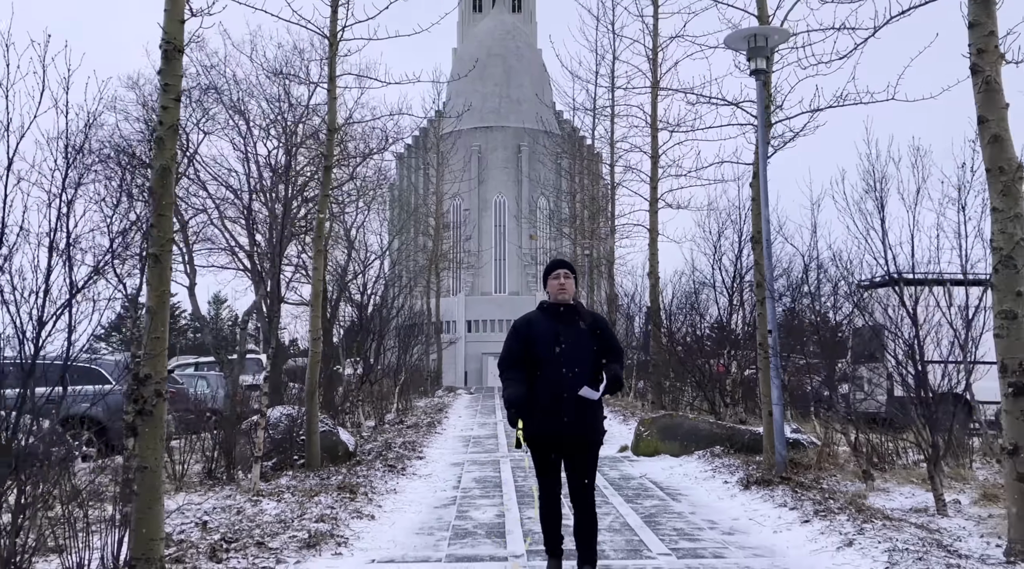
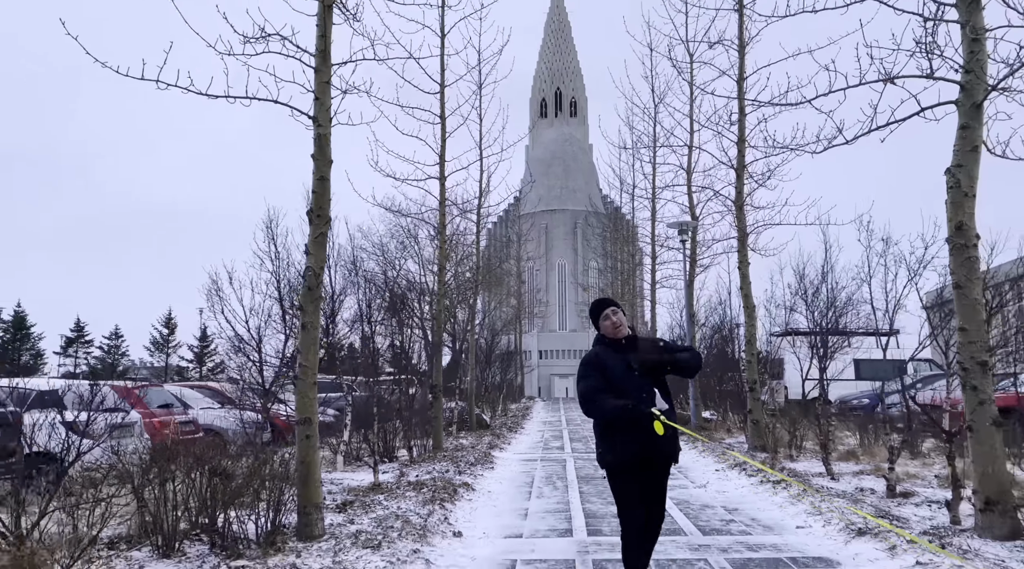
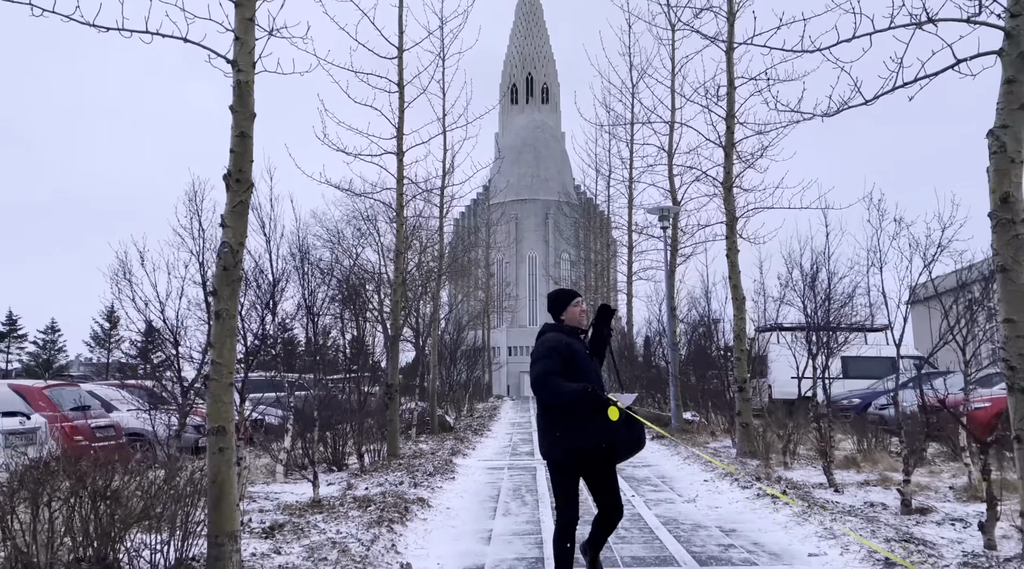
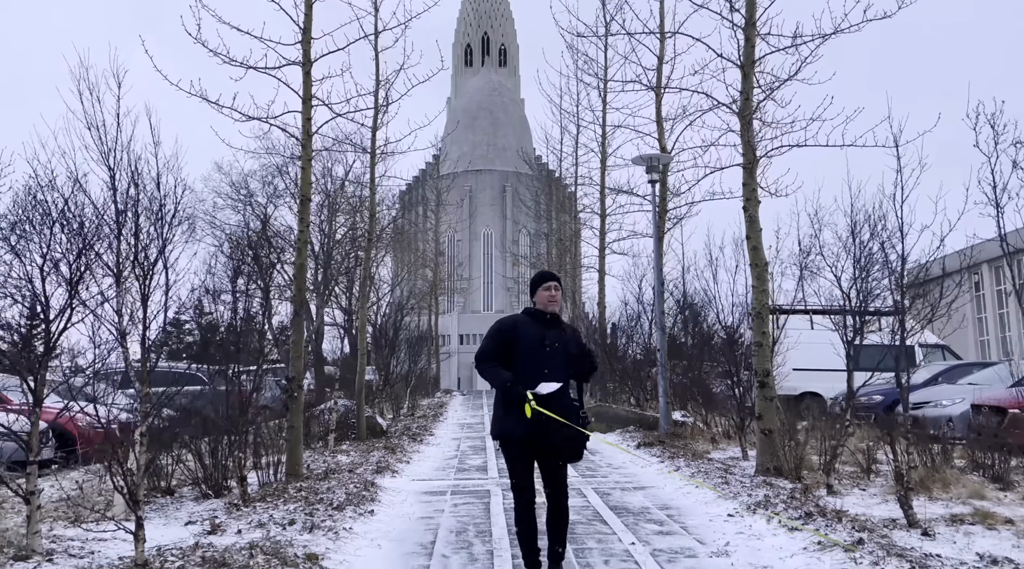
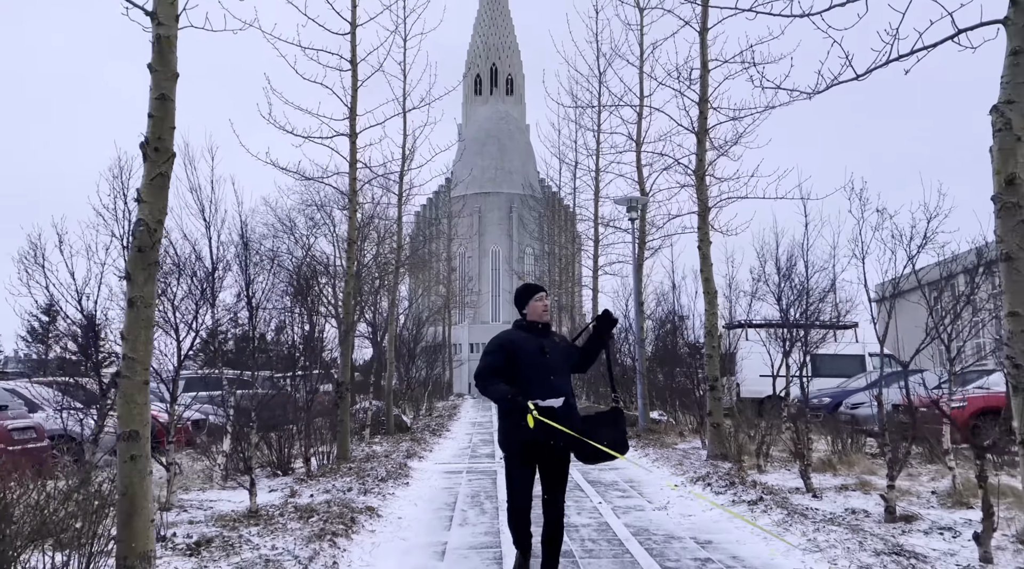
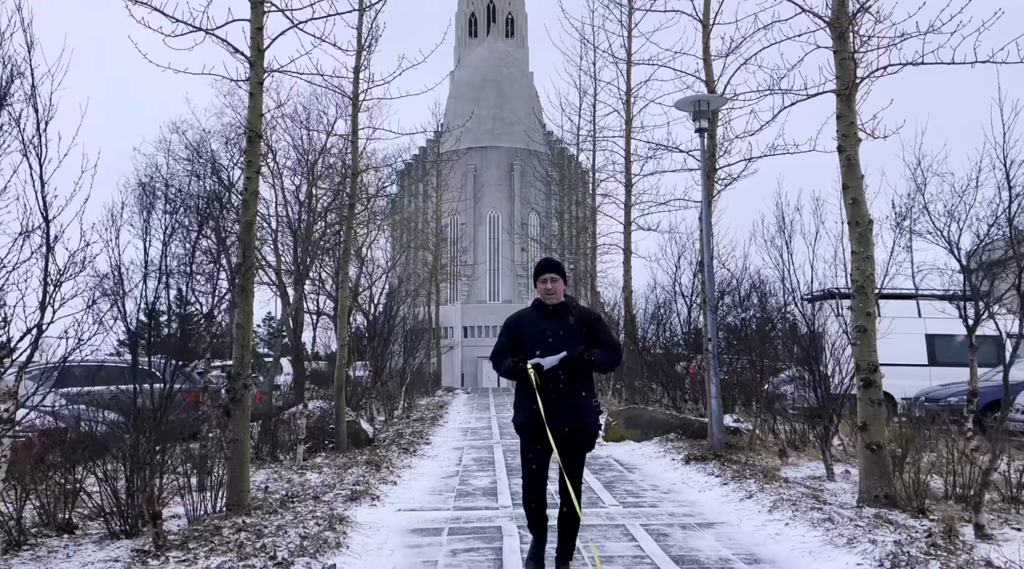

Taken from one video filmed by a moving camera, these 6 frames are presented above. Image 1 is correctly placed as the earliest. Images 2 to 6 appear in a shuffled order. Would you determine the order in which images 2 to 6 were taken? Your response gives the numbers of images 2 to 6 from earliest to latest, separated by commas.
6, 4, 5, 3, 2
